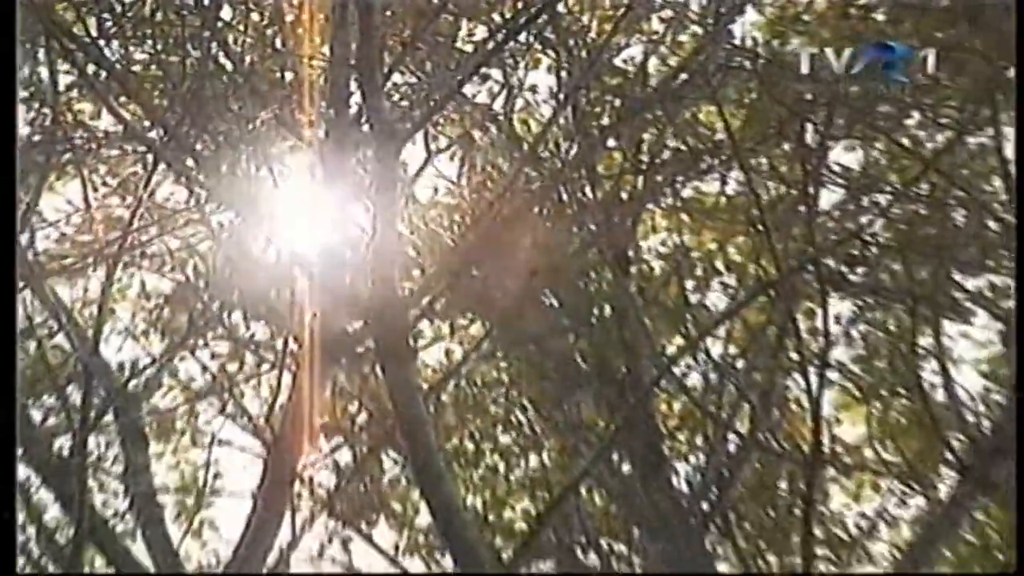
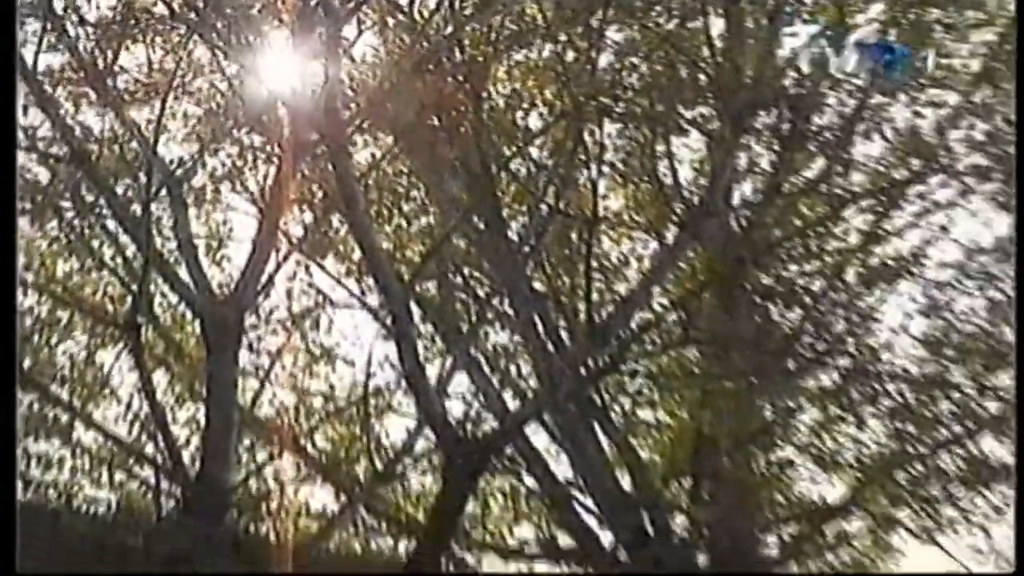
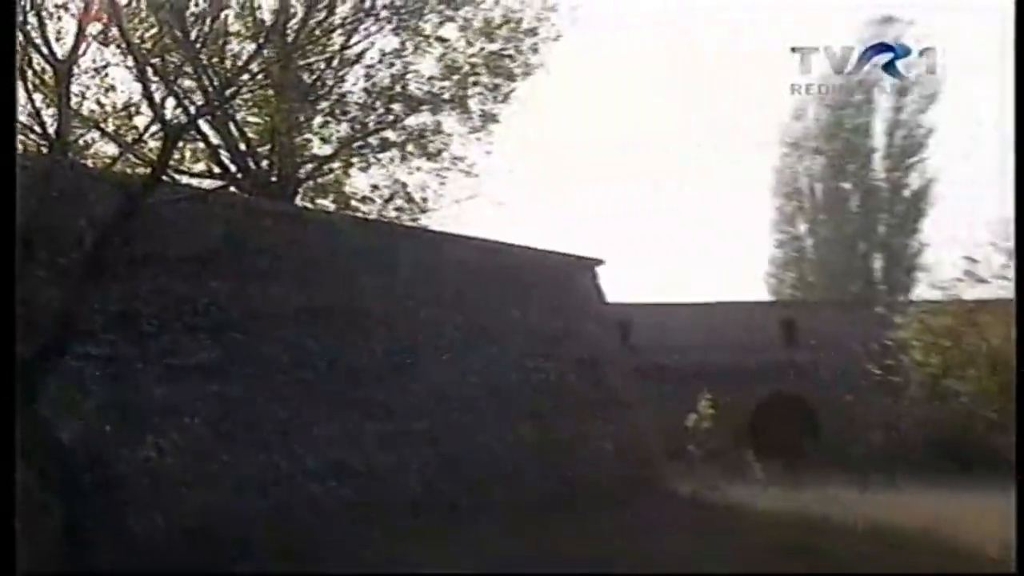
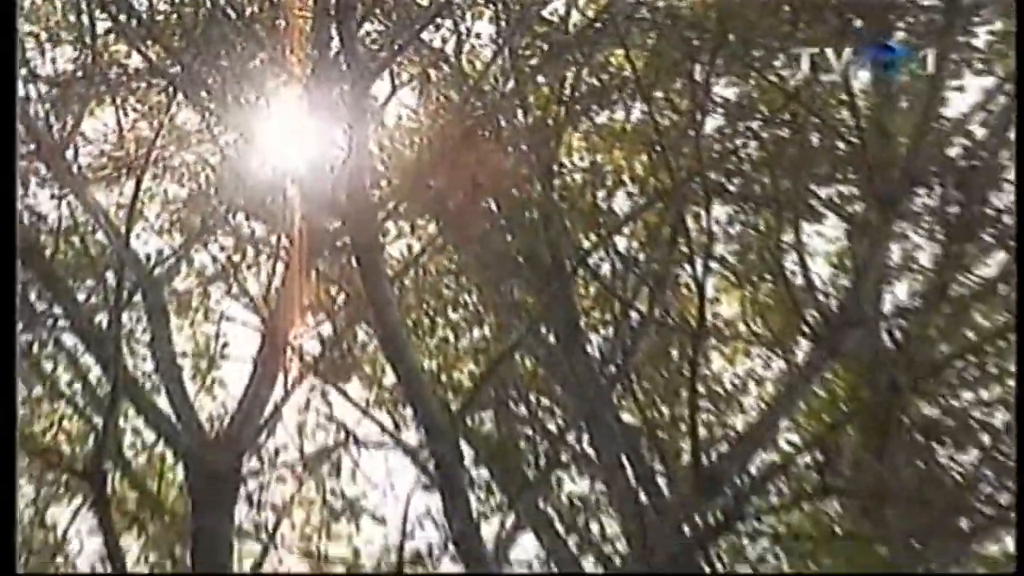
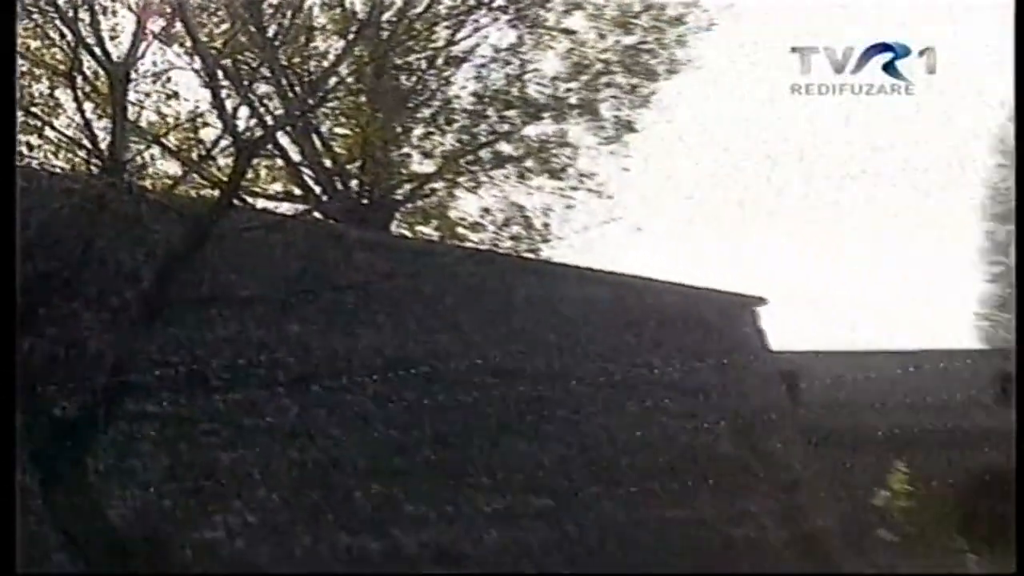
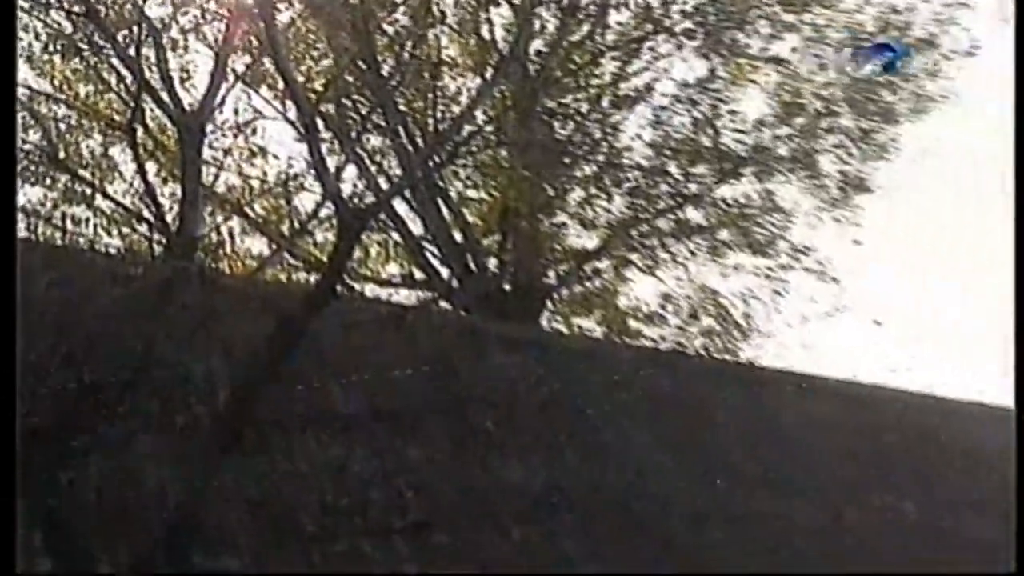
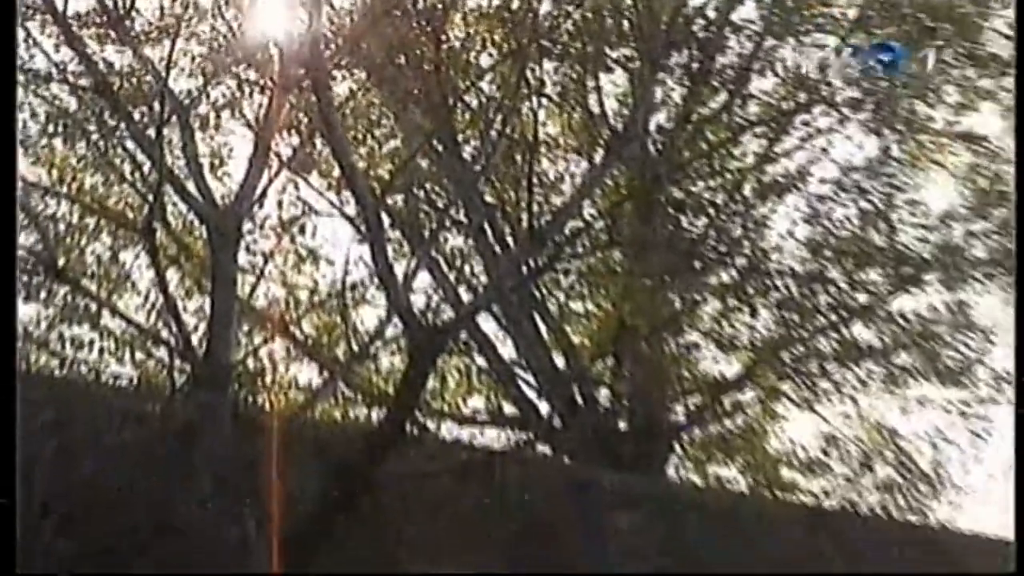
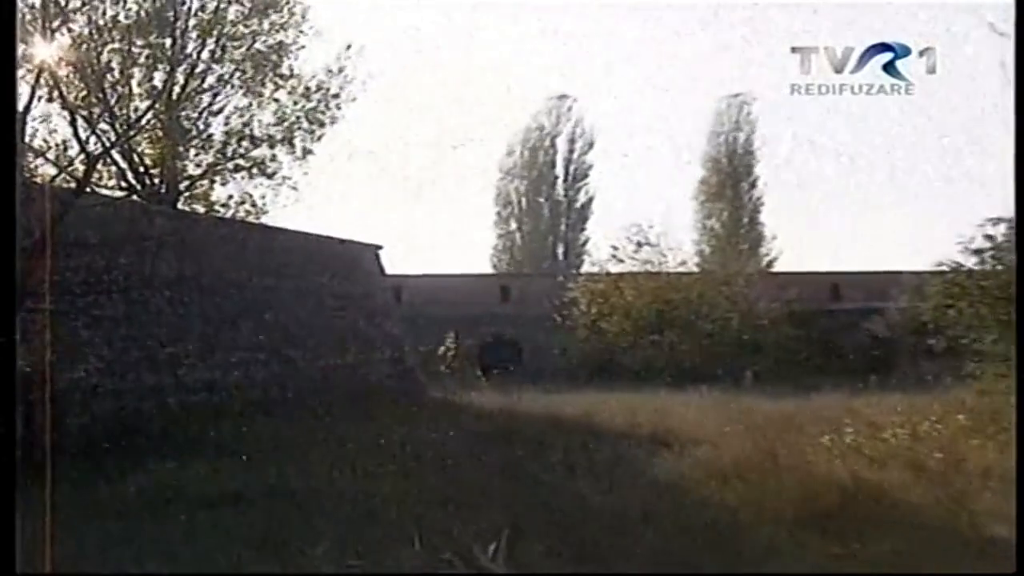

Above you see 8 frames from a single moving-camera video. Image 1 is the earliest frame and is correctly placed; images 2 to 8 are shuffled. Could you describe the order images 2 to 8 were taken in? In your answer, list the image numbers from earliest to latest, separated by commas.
4, 2, 7, 6, 5, 3, 8
